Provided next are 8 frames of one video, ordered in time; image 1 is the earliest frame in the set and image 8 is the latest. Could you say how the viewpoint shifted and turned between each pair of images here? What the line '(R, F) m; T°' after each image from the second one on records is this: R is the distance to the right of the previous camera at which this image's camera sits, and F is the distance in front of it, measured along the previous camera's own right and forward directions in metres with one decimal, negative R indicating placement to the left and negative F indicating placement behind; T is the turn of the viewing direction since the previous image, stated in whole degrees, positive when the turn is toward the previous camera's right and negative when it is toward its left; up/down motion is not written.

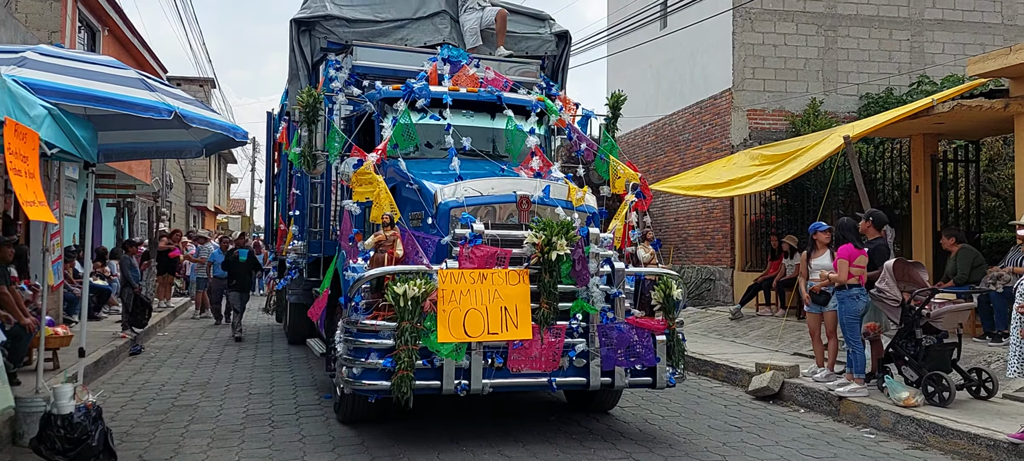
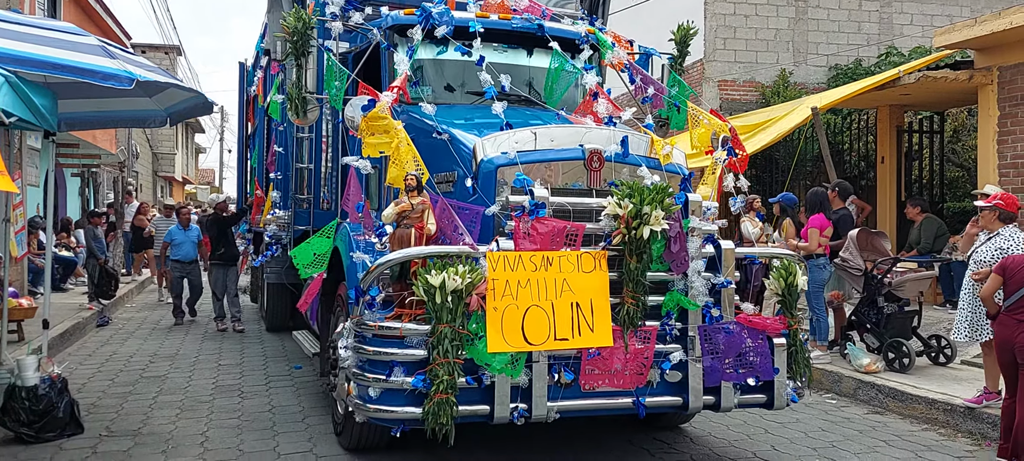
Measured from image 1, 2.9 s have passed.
(-0.5, +1.5) m; +2°
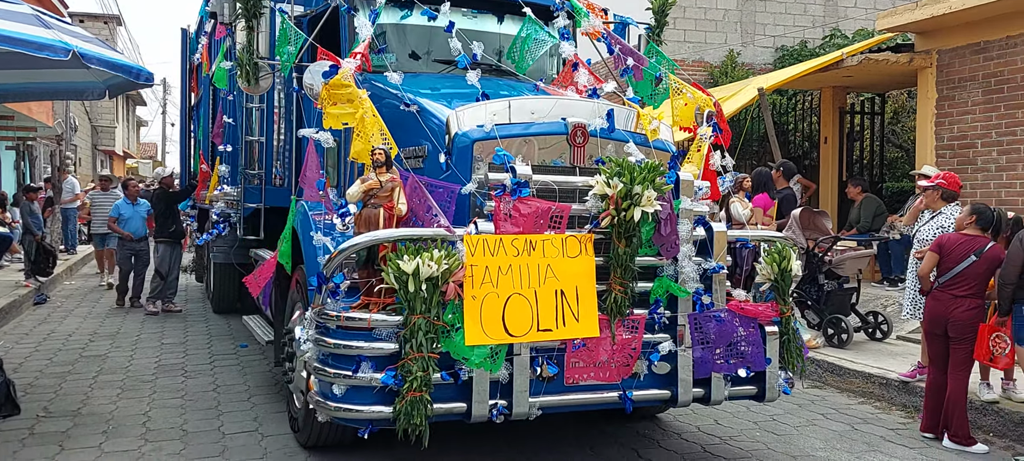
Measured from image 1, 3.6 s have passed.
(-0.1, +0.4) m; +3°
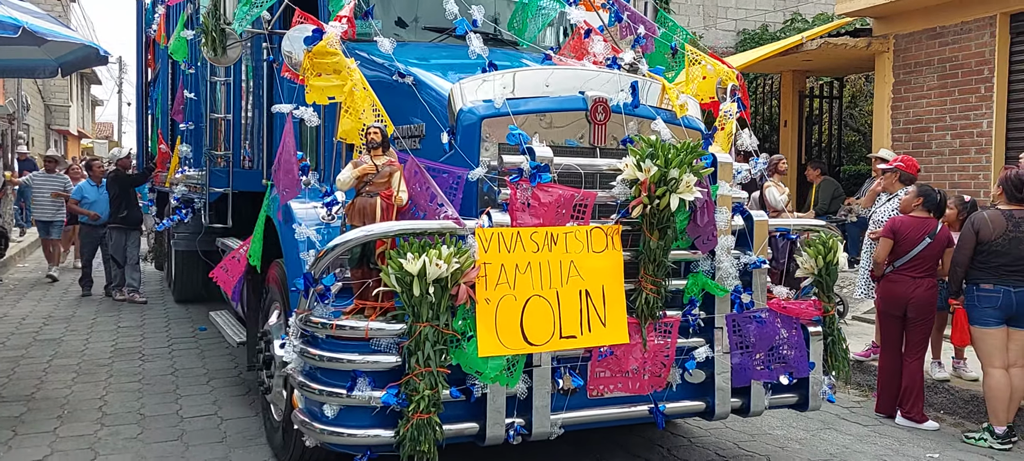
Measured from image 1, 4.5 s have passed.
(-0.2, +0.5) m; +2°
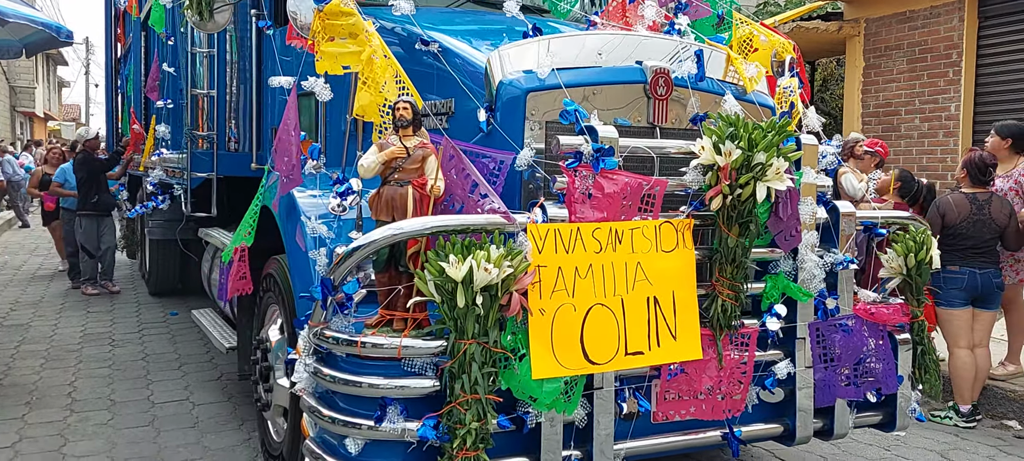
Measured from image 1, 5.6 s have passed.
(-0.2, +0.5) m; +2°
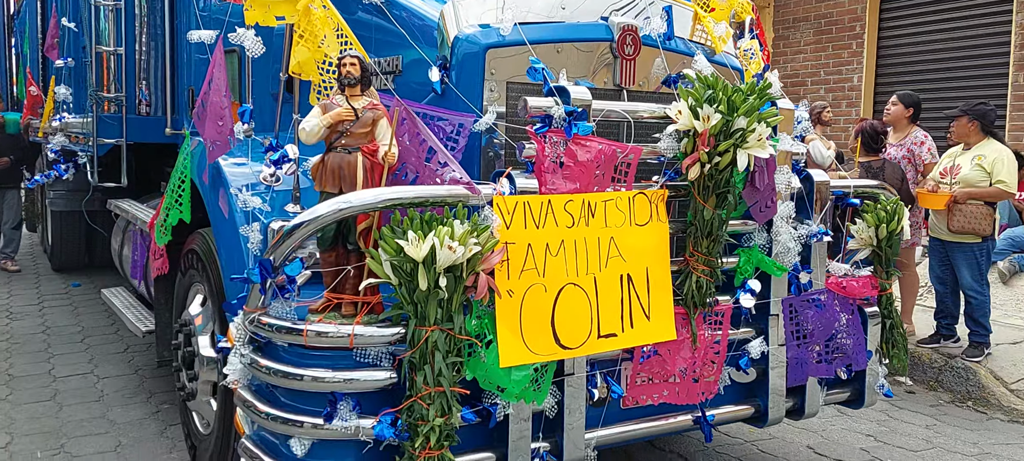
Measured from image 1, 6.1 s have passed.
(-0.1, +0.3) m; +5°
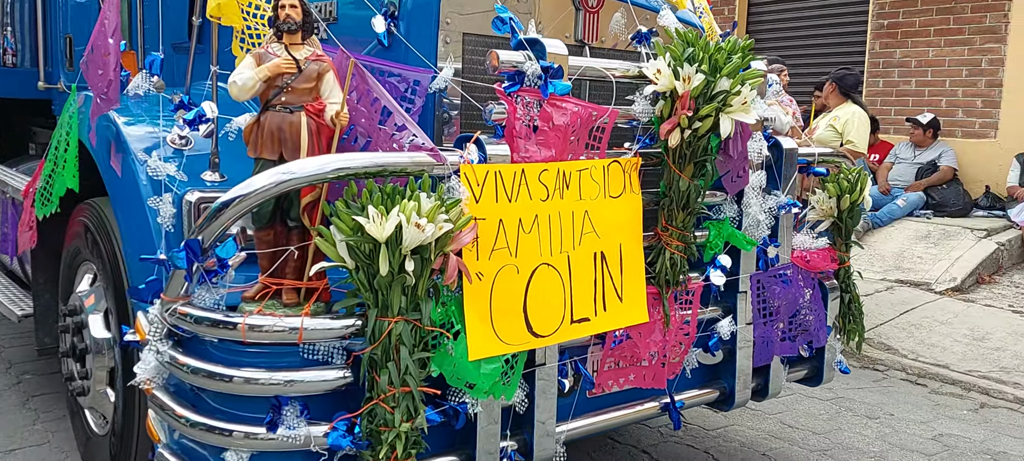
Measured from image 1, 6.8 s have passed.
(-0.2, +0.3) m; +8°
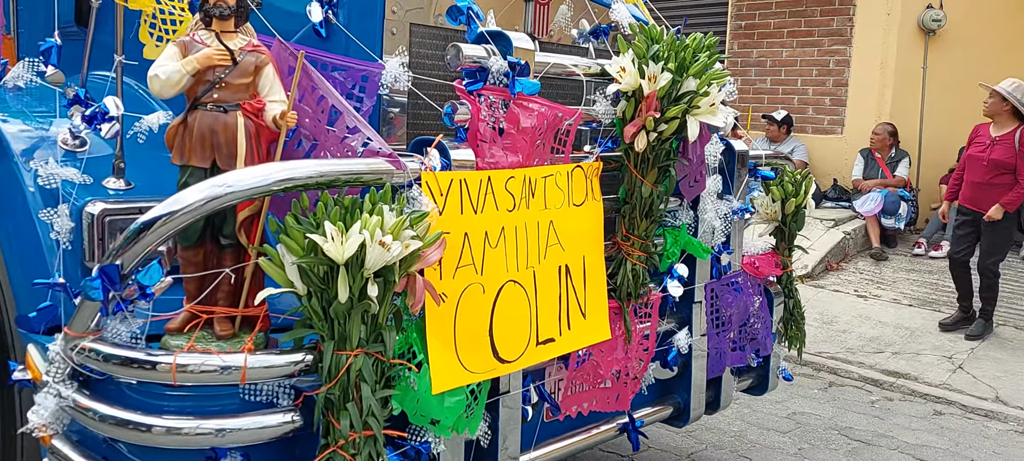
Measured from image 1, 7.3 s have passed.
(-0.2, +0.2) m; +8°
